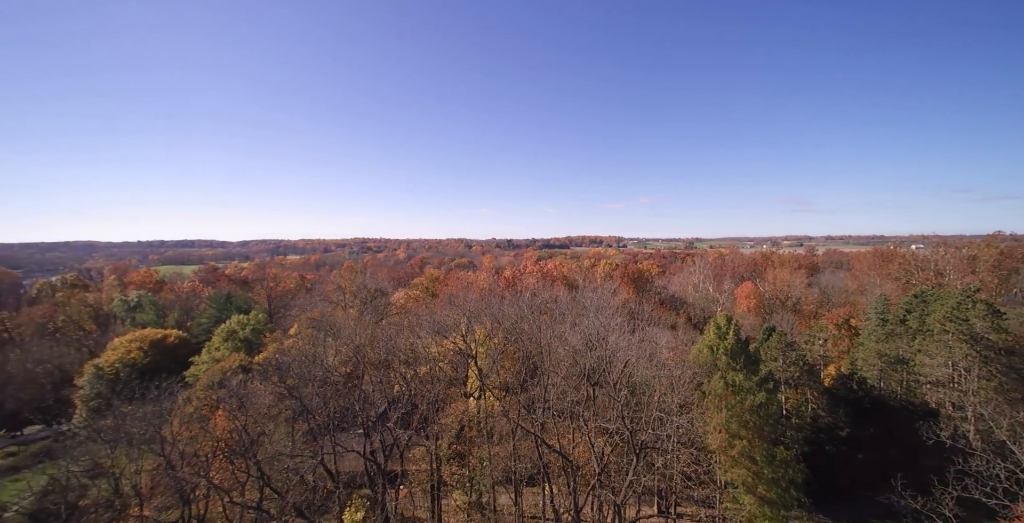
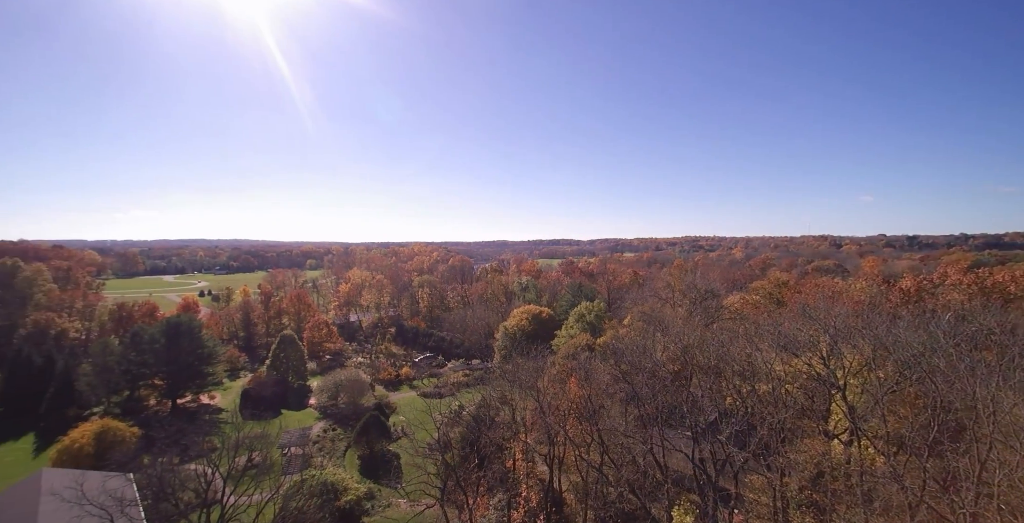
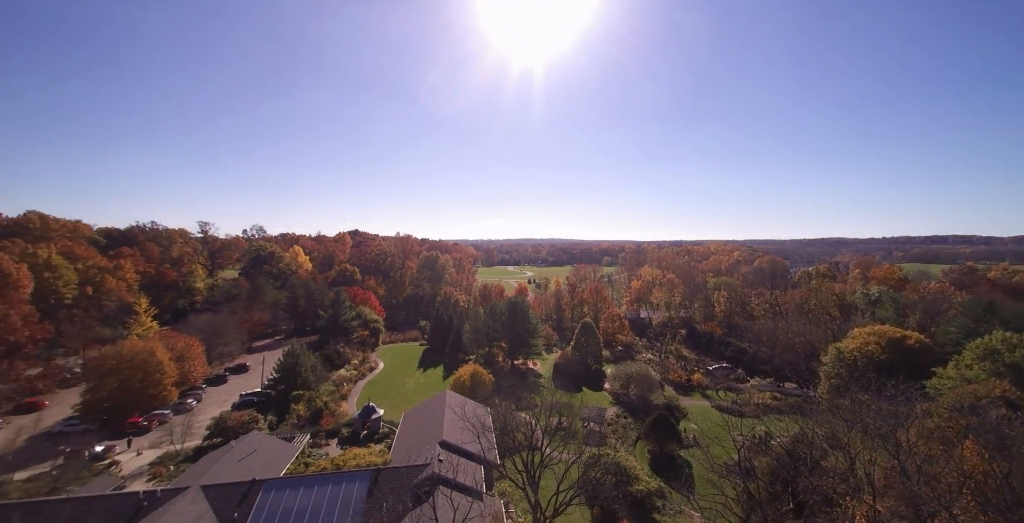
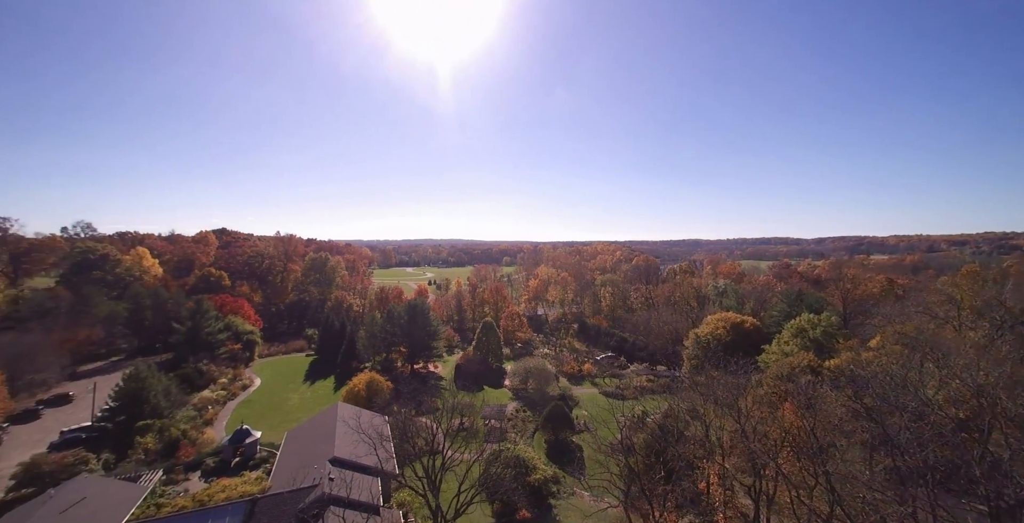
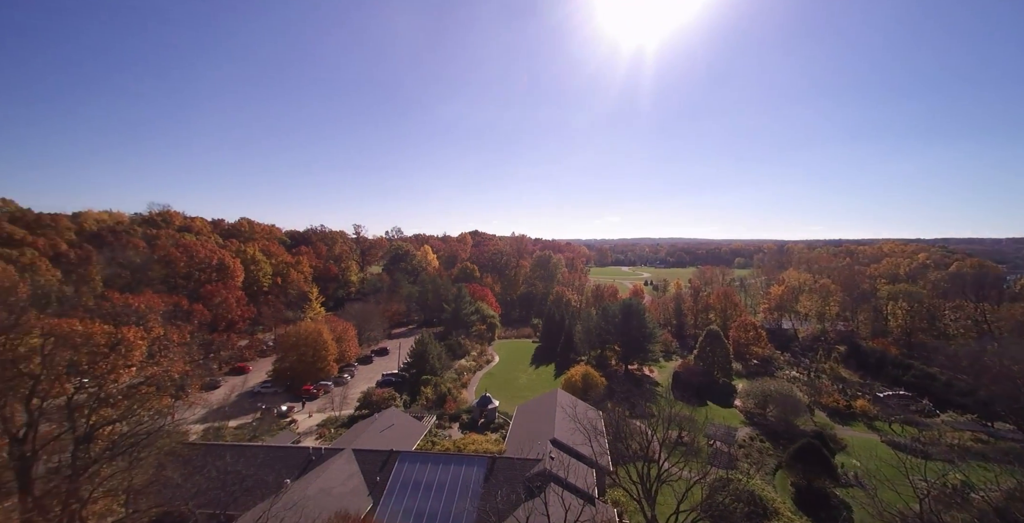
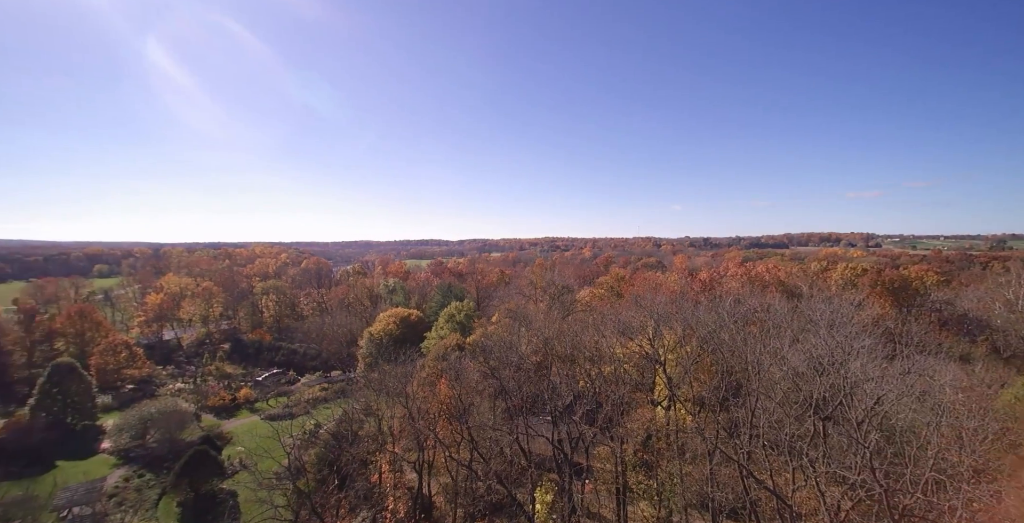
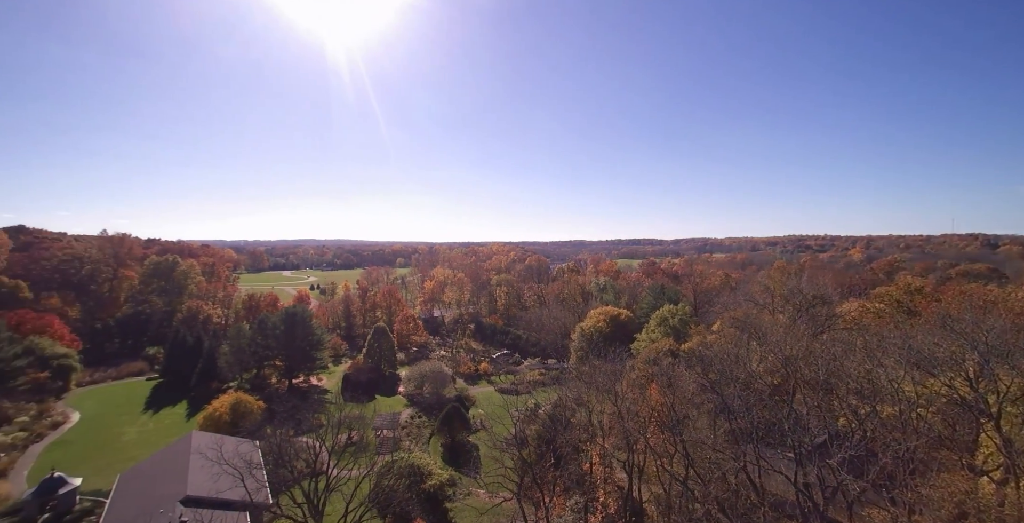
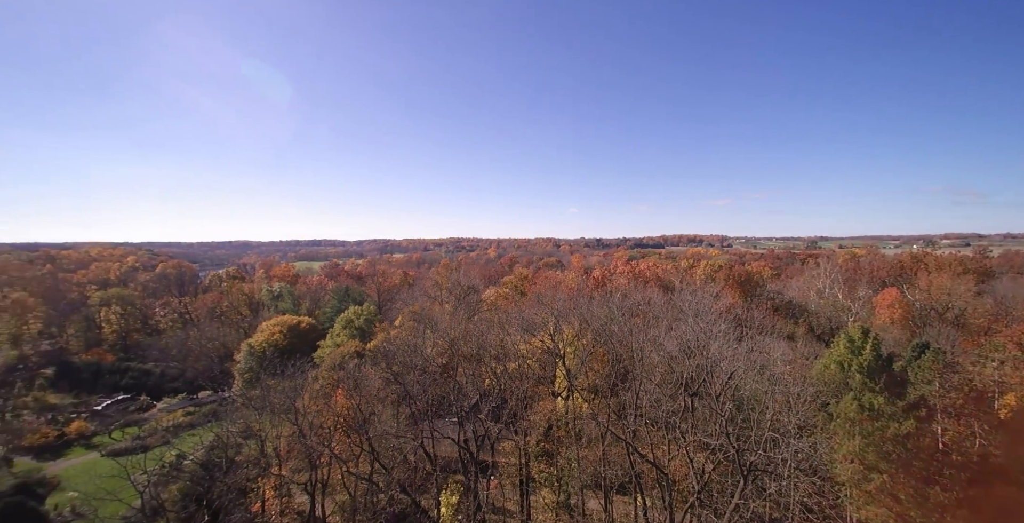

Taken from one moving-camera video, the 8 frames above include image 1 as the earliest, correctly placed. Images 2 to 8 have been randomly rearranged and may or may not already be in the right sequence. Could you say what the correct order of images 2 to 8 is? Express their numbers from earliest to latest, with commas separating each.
8, 6, 2, 7, 4, 3, 5
